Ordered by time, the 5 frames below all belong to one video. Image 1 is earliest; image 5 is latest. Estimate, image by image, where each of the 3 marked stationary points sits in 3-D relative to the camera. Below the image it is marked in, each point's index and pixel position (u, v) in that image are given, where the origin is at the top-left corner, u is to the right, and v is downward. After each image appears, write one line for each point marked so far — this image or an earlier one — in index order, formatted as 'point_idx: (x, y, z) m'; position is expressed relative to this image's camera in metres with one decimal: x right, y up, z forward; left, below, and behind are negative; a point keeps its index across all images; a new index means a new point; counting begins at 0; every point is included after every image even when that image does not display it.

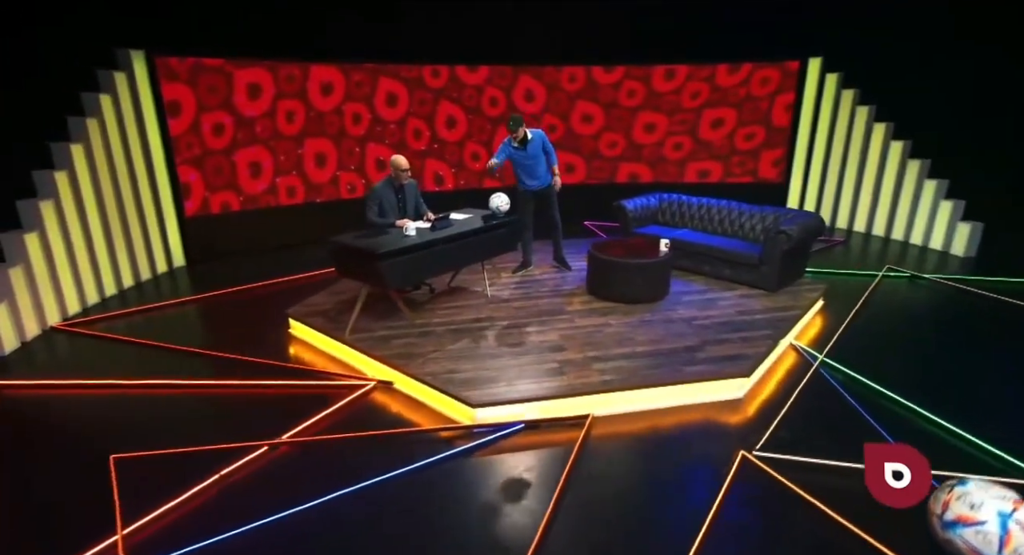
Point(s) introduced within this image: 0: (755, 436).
0: (+1.3, -0.9, +2.6) m
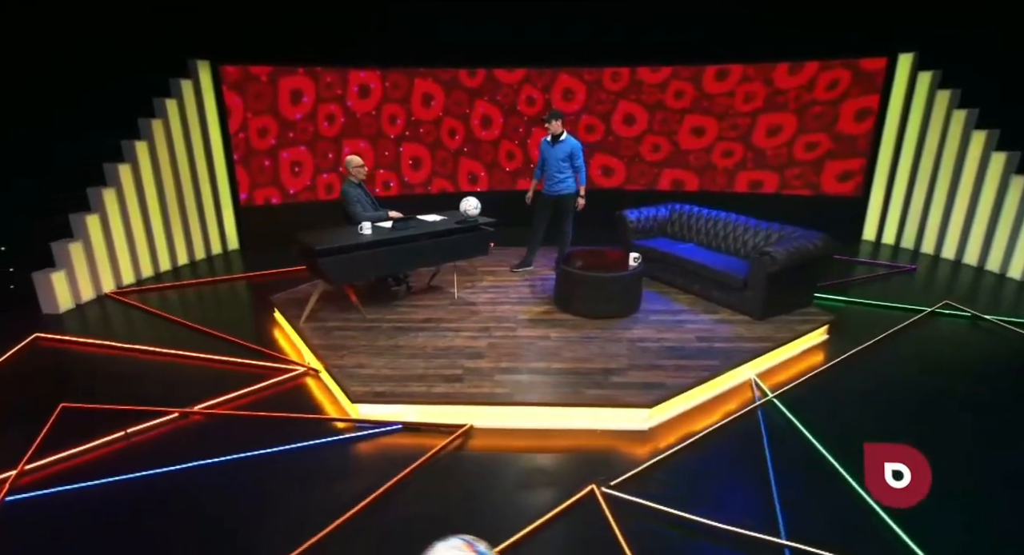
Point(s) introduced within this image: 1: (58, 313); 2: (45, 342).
0: (+0.6, -1.0, +2.4) m
1: (-4.3, -0.3, +4.3) m
2: (-3.9, -0.5, +3.8) m
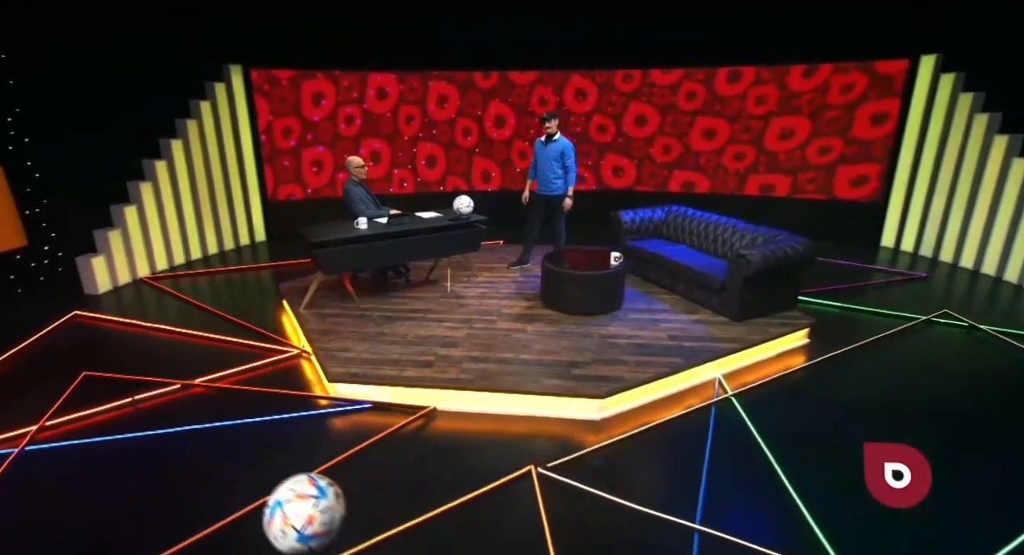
0: (+0.3, -1.0, +2.5) m
1: (-4.3, -0.2, +4.8) m
2: (-4.0, -0.4, +4.3) m
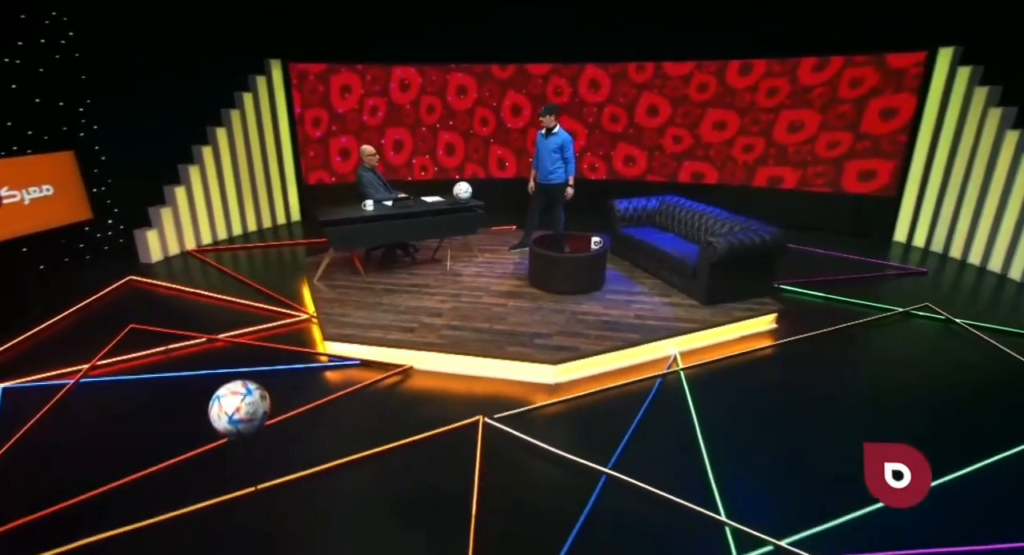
0: (0.0, -0.8, +2.8) m
1: (-4.4, +0.2, +5.5) m
2: (-4.1, -0.1, +5.0) m
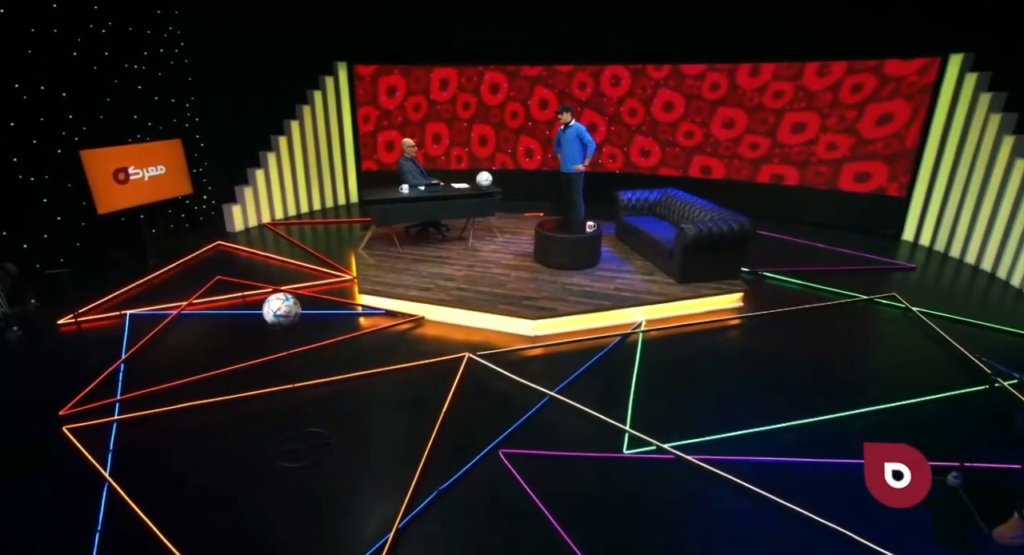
0: (-0.1, -0.6, +3.6) m
1: (-4.1, +0.7, +6.7) m
2: (-3.9, +0.4, +6.2) m
